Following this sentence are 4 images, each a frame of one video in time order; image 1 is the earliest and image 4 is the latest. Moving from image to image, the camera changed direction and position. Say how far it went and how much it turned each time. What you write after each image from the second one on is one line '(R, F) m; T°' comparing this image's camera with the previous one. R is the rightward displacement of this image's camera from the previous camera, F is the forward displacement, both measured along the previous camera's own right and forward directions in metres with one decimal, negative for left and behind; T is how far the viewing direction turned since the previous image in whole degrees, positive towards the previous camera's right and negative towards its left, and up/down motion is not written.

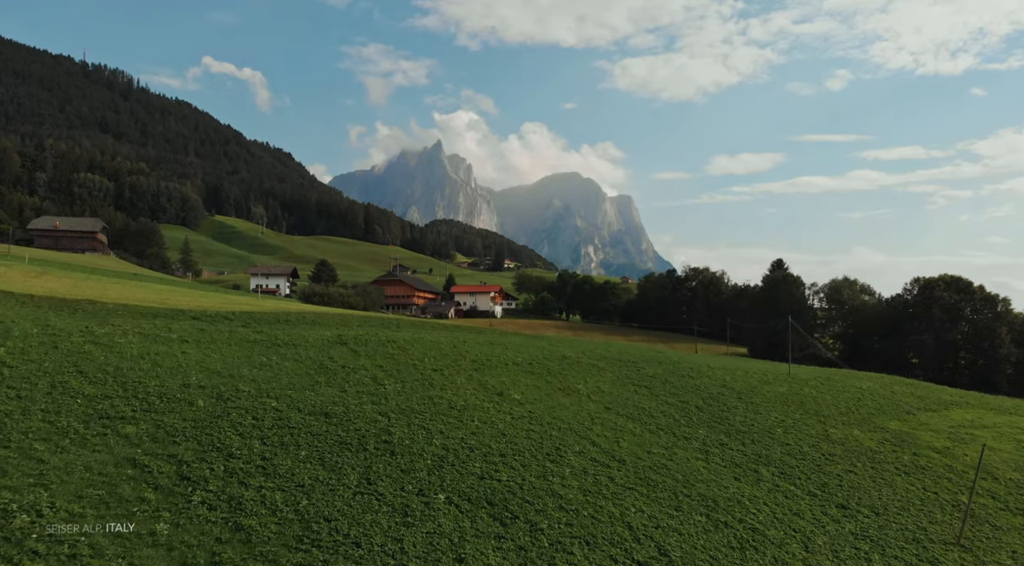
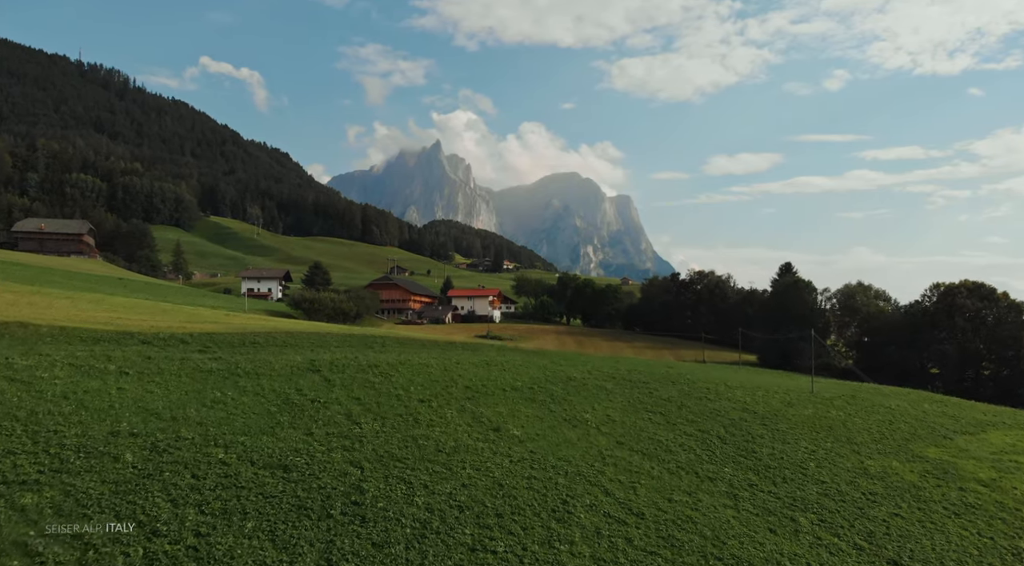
(0.0, +4.4) m; 0°
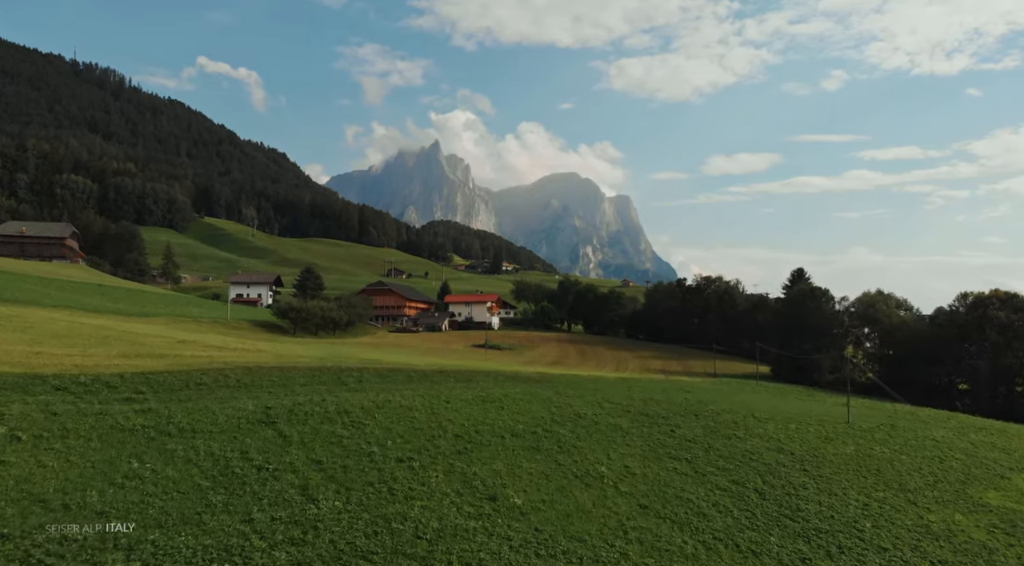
(0.0, +5.5) m; 0°
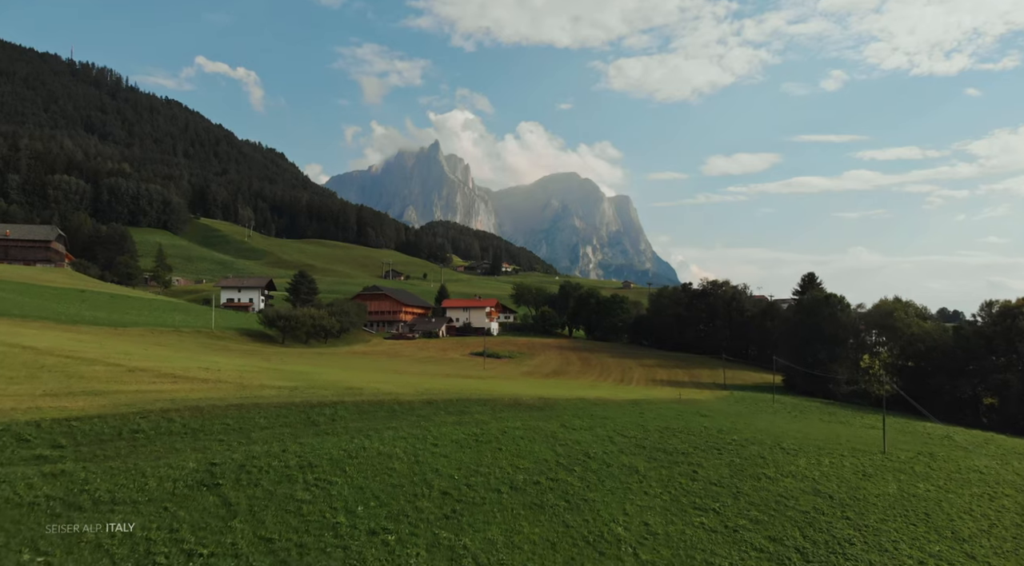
(0.0, +4.4) m; 0°
